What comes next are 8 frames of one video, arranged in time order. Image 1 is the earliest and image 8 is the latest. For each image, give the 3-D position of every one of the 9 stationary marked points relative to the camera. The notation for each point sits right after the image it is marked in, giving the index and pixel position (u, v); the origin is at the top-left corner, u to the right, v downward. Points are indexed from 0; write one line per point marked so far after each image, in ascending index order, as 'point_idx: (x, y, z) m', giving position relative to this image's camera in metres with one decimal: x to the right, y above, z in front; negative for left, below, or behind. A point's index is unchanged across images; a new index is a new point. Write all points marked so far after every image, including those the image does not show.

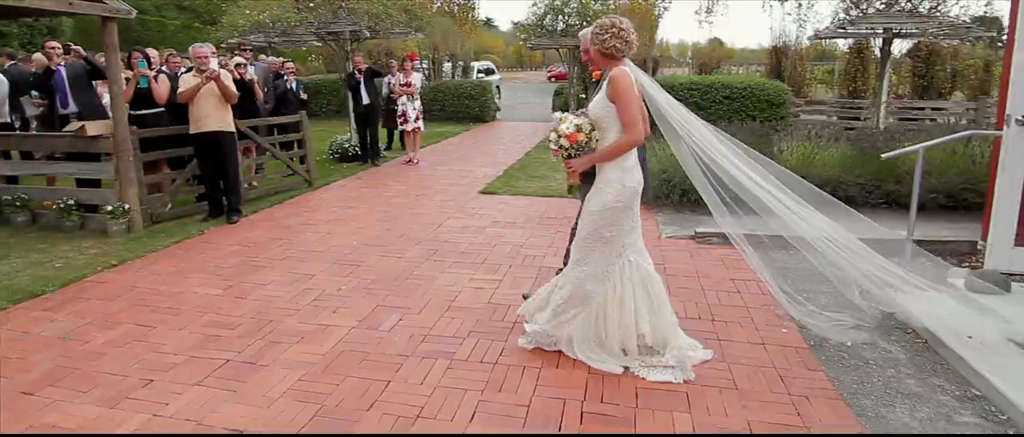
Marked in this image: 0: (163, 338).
0: (-2.8, -0.9, +4.2) m
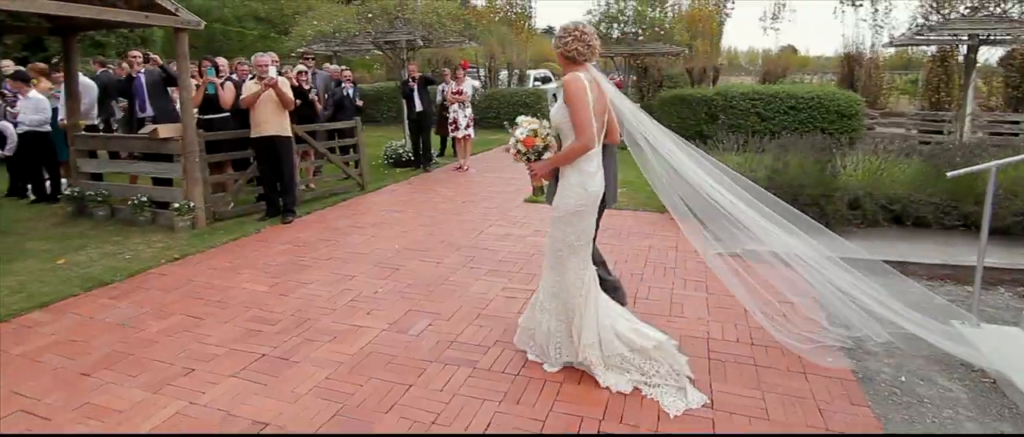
0: (-2.6, -0.9, +4.5) m
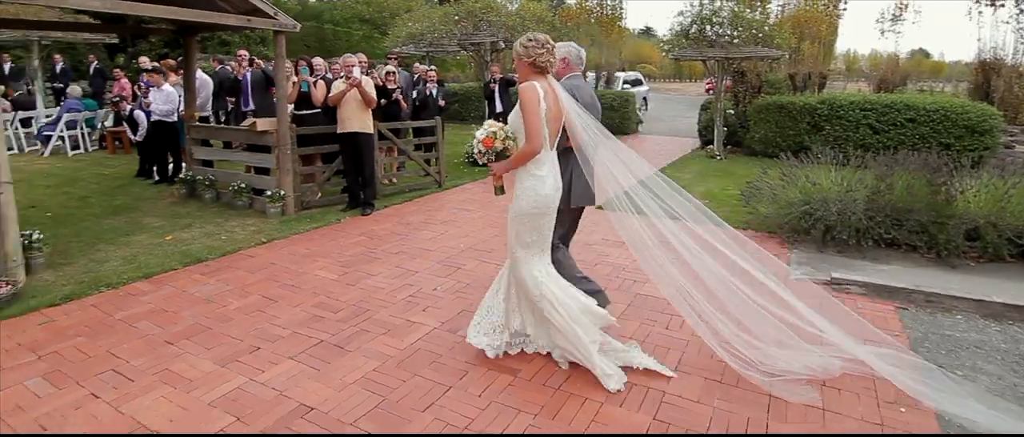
0: (-2.1, -0.8, +4.8) m
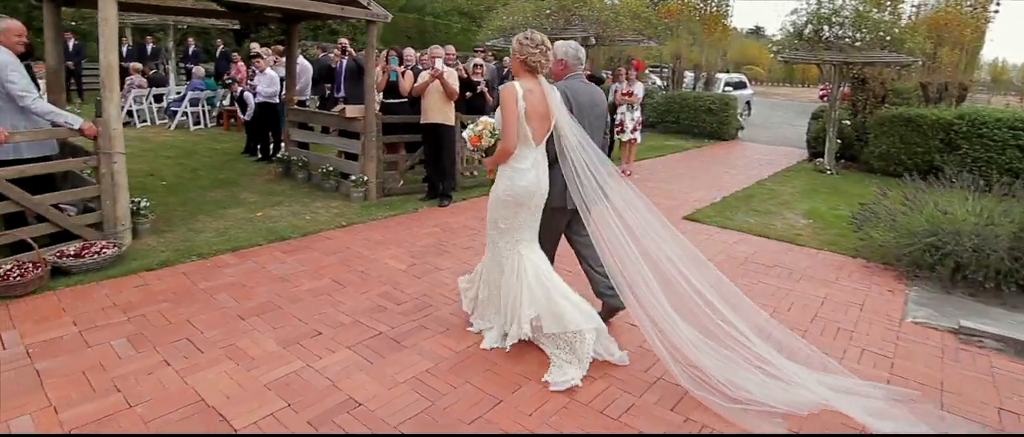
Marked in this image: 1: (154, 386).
0: (-1.5, -0.7, +4.8) m
1: (-2.3, -1.1, +3.4) m
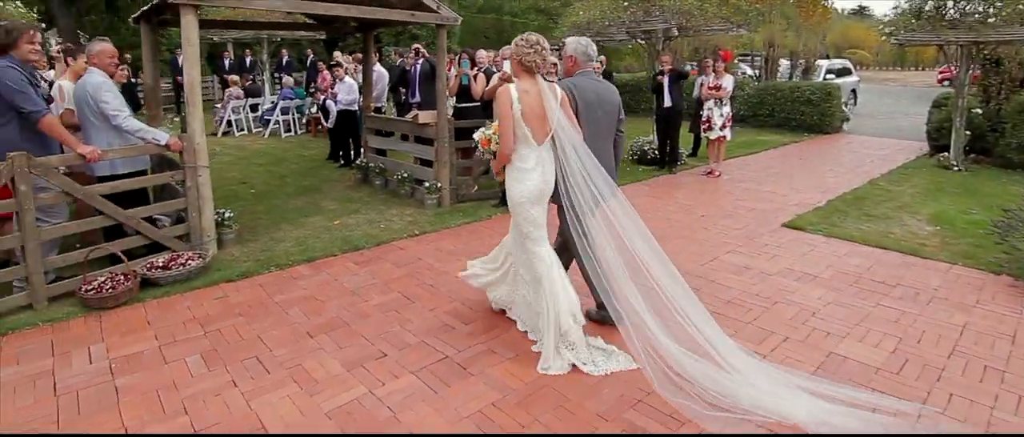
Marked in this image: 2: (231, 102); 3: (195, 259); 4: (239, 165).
0: (-0.9, -0.8, +4.7) m
1: (-1.8, -1.2, +3.4) m
2: (-7.4, +3.1, +13.9) m
3: (-3.2, -0.4, +5.3) m
4: (-5.4, +1.0, +10.4) m
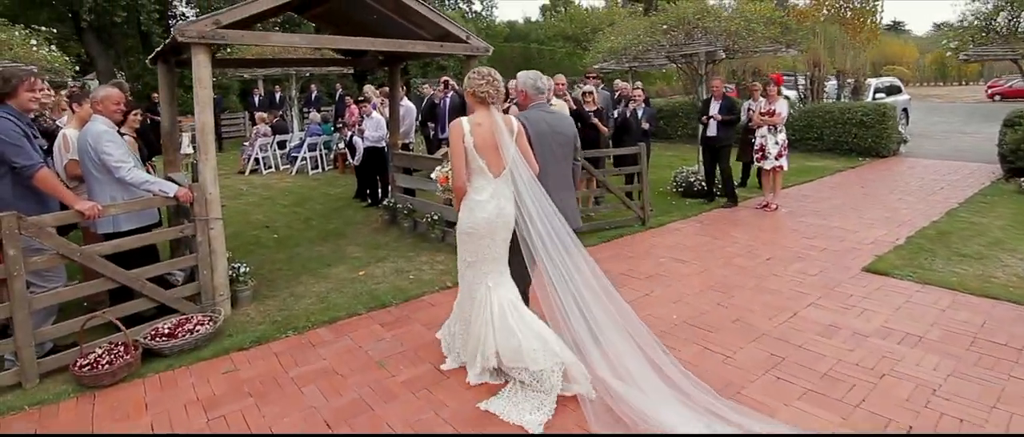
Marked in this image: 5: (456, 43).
0: (-0.5, -1.3, +4.0) m
1: (-1.5, -1.6, +2.7) m
2: (-6.5, +2.1, +13.7) m
3: (-2.8, -0.9, +4.8) m
4: (-4.7, +0.2, +10.0) m
5: (-0.7, +2.3, +6.9) m
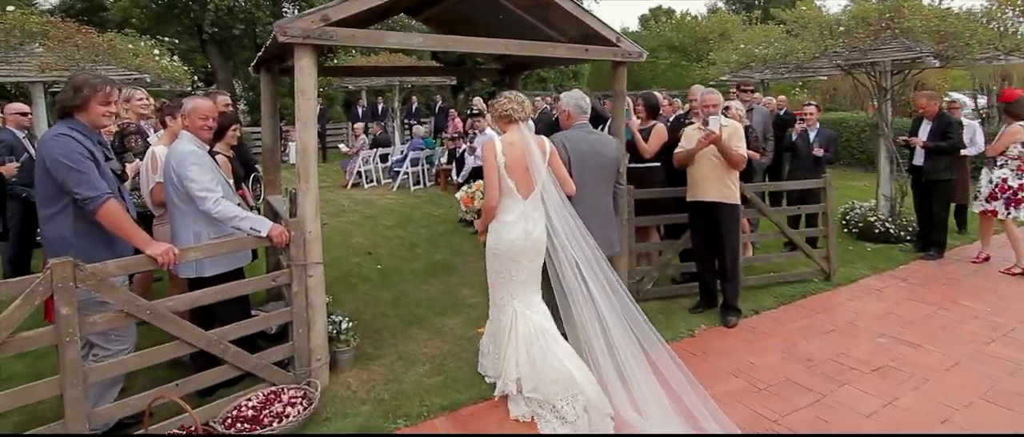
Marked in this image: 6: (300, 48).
0: (+0.6, -1.7, +2.5) m
1: (-0.6, -2.0, +1.4) m
2: (-3.7, +1.7, +13.1) m
3: (-1.5, -1.3, +3.7) m
4: (-2.6, -0.2, +9.2) m
5: (+1.0, +1.8, +5.6) m
6: (-1.6, +1.3, +4.0) m
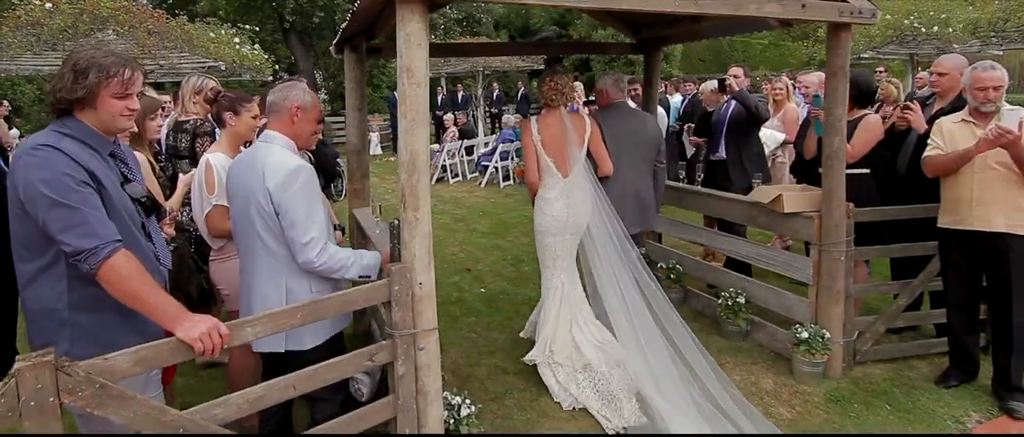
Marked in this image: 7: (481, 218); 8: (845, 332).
0: (+1.5, -2.0, +1.0) m
1: (+0.1, -2.3, +0.1) m
2: (-1.5, +1.7, +12.0) m
3: (-0.5, -1.5, +2.4) m
4: (-0.8, -0.2, +7.9) m
5: (+2.3, +1.6, +3.9) m
6: (-0.5, +1.1, +2.6) m
7: (-0.5, 0.0, +8.8) m
8: (+2.5, -0.8, +4.0) m
